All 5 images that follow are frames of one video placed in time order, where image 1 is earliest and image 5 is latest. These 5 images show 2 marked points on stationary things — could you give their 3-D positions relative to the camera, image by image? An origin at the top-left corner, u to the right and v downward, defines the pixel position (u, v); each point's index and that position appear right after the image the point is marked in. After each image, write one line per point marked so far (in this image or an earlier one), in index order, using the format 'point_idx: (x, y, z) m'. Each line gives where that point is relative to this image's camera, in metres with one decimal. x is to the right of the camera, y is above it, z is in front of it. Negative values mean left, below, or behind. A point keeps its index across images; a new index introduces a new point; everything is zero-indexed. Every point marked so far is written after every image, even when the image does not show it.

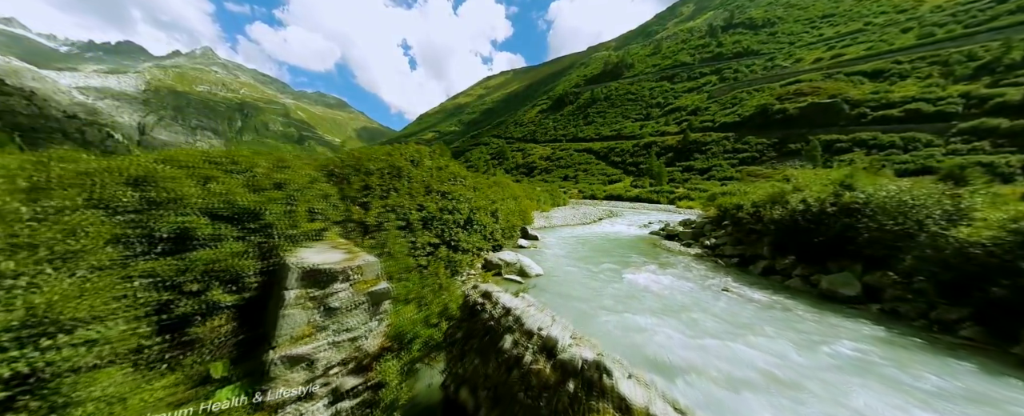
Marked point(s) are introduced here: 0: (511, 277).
0: (0.0, -4.1, +16.5) m
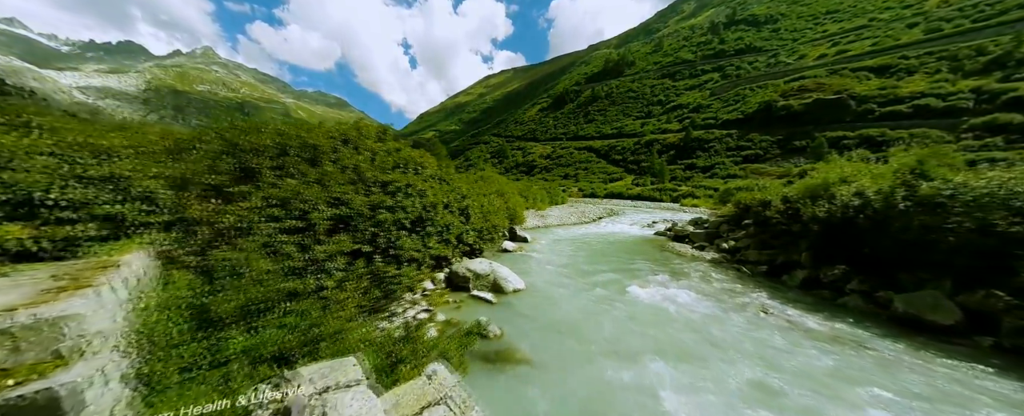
0: (-1.4, -3.9, +12.5) m
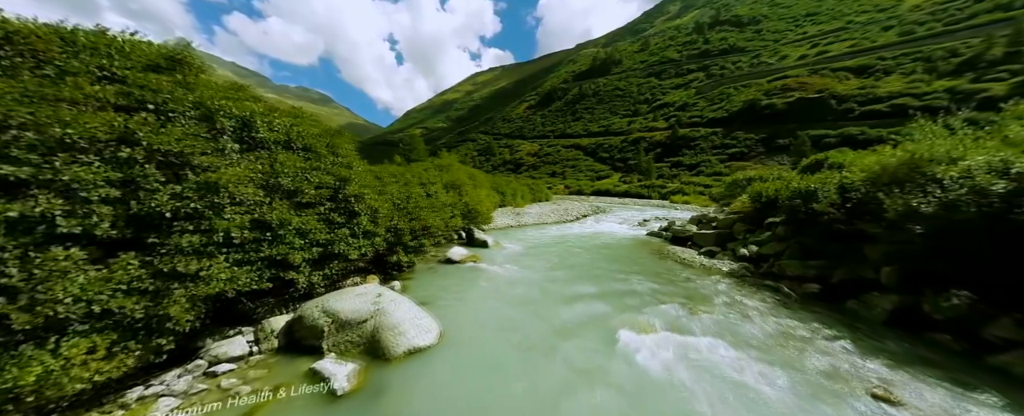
0: (-4.2, -3.6, +6.2) m
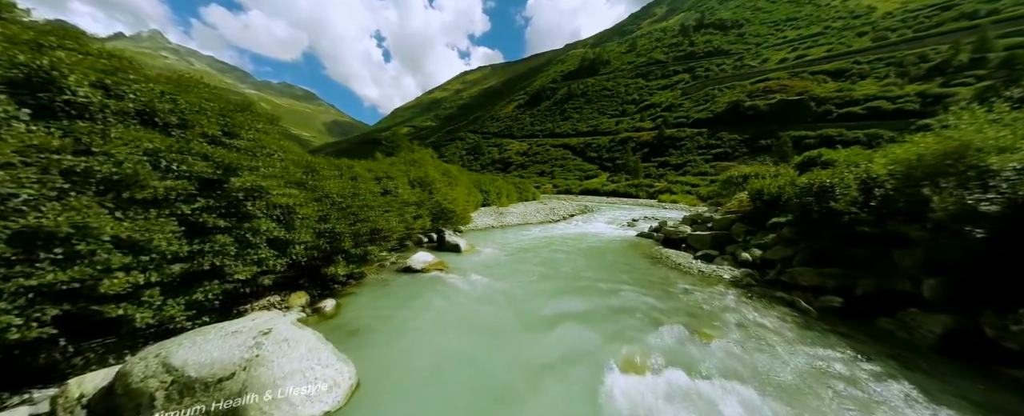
0: (-5.2, -3.6, +3.7) m
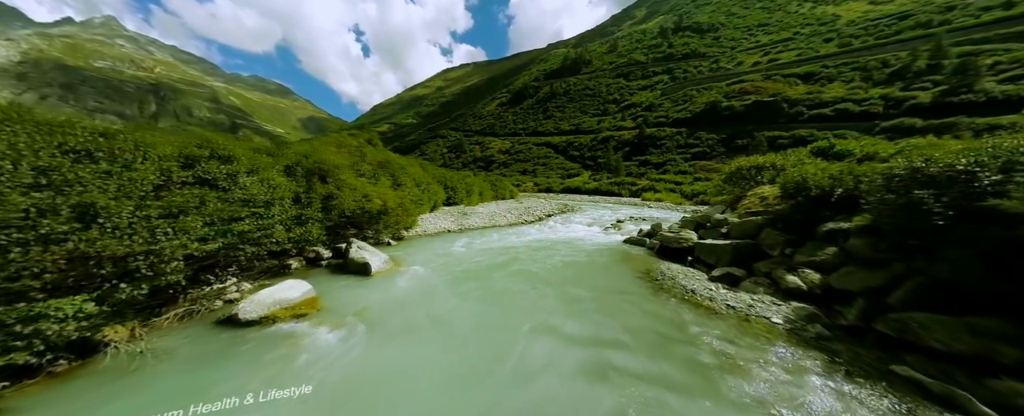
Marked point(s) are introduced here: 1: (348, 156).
0: (-7.1, -3.7, -2.3) m
1: (-10.8, +3.4, +18.0) m
